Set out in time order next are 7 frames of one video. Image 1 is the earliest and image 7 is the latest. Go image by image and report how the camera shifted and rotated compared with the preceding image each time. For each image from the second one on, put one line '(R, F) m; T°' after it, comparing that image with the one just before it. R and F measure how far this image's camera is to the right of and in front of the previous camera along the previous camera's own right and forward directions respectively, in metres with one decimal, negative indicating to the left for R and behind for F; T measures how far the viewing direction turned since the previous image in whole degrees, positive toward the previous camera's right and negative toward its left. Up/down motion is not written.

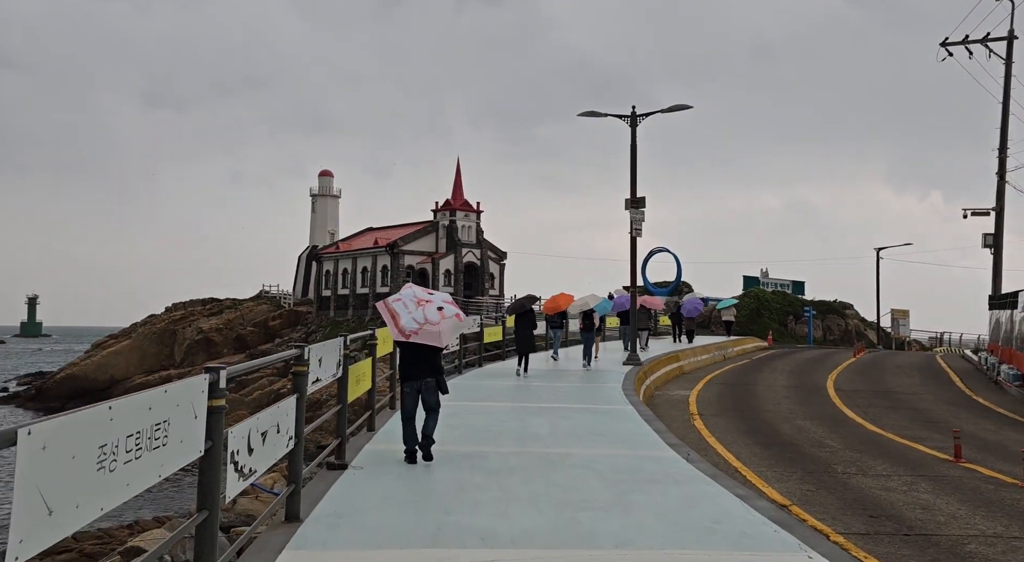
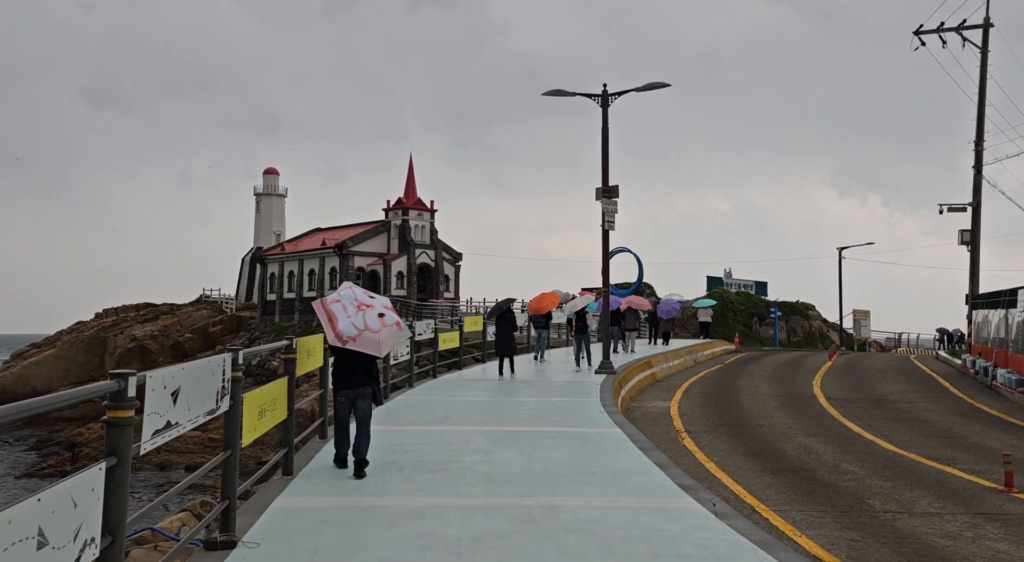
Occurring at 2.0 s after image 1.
(-0.1, +2.3) m; +3°
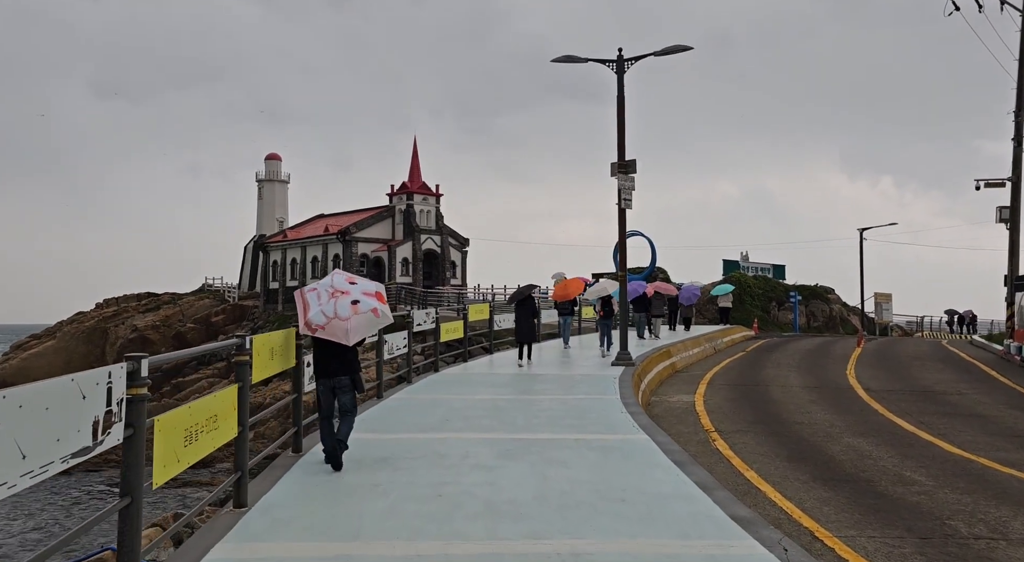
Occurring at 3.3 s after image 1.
(0.0, +1.6) m; -1°
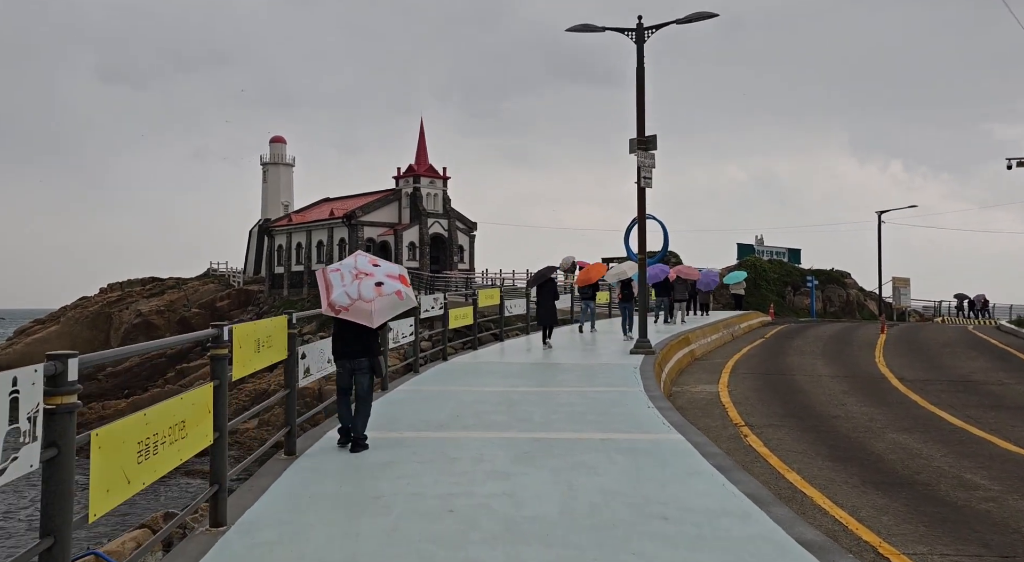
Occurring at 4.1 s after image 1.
(-0.1, +1.0) m; 0°
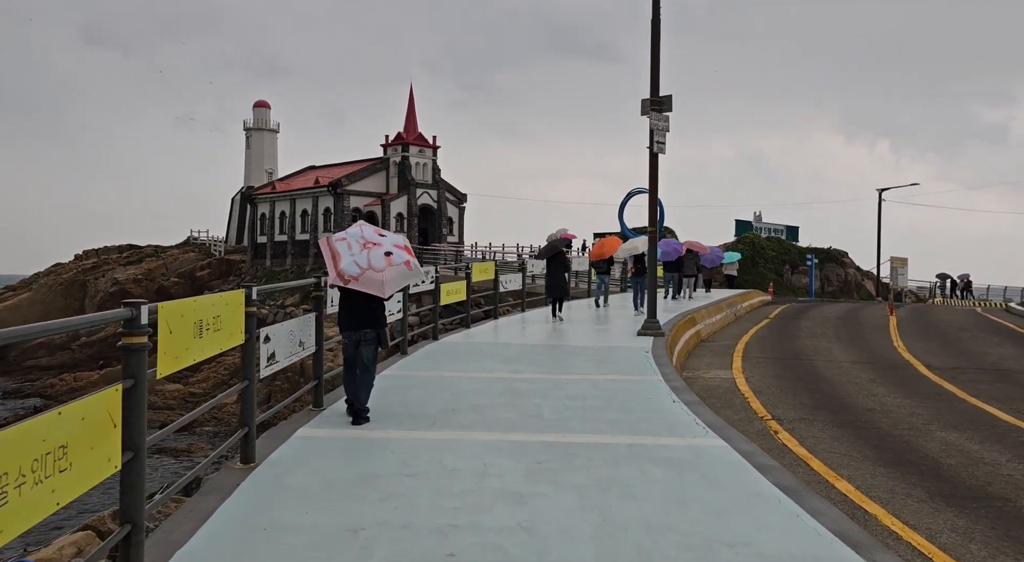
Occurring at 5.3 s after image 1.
(-0.2, +1.4) m; +1°
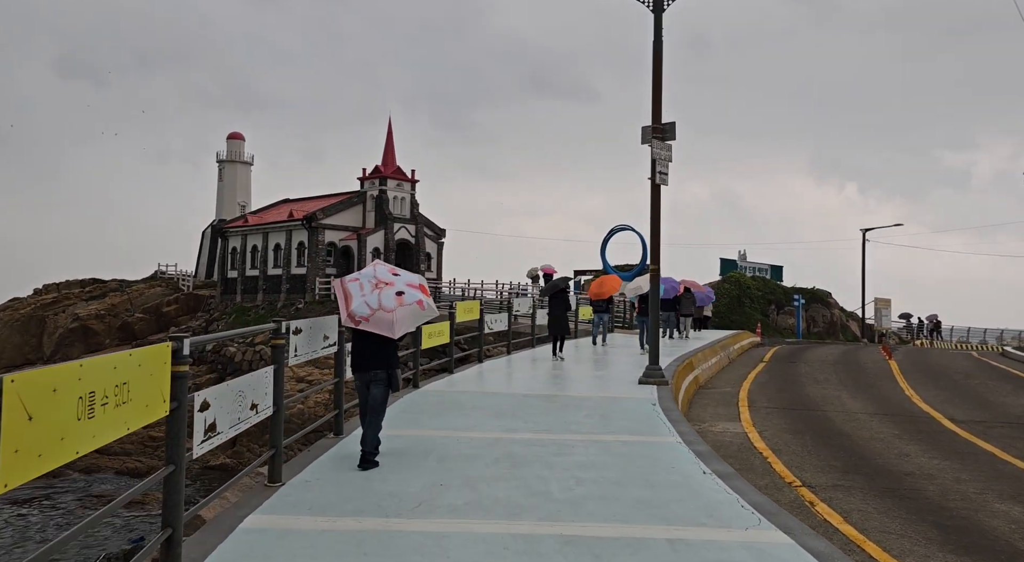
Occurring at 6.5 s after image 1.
(-0.2, +1.4) m; +2°
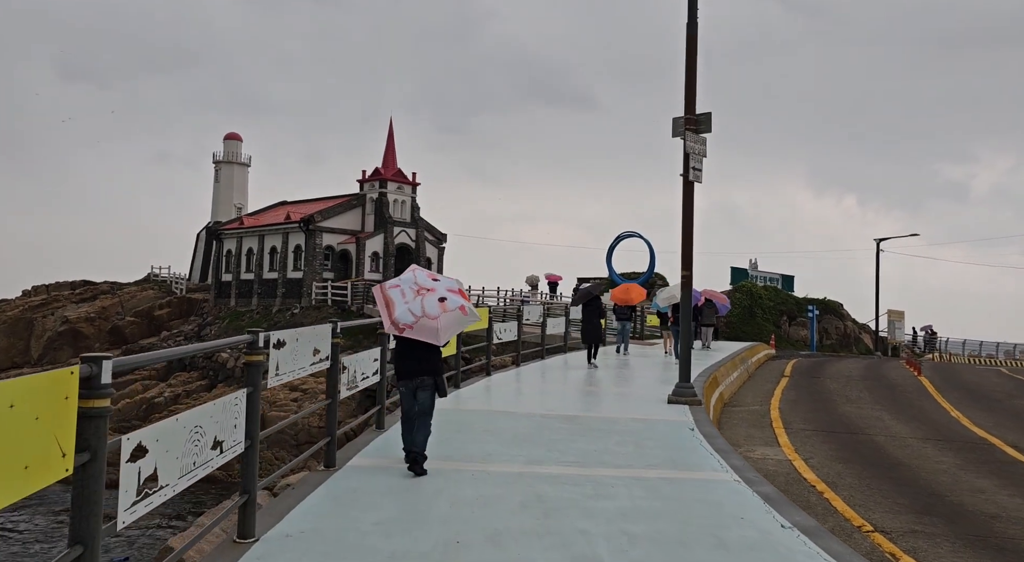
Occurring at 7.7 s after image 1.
(-0.2, +1.4) m; 0°
